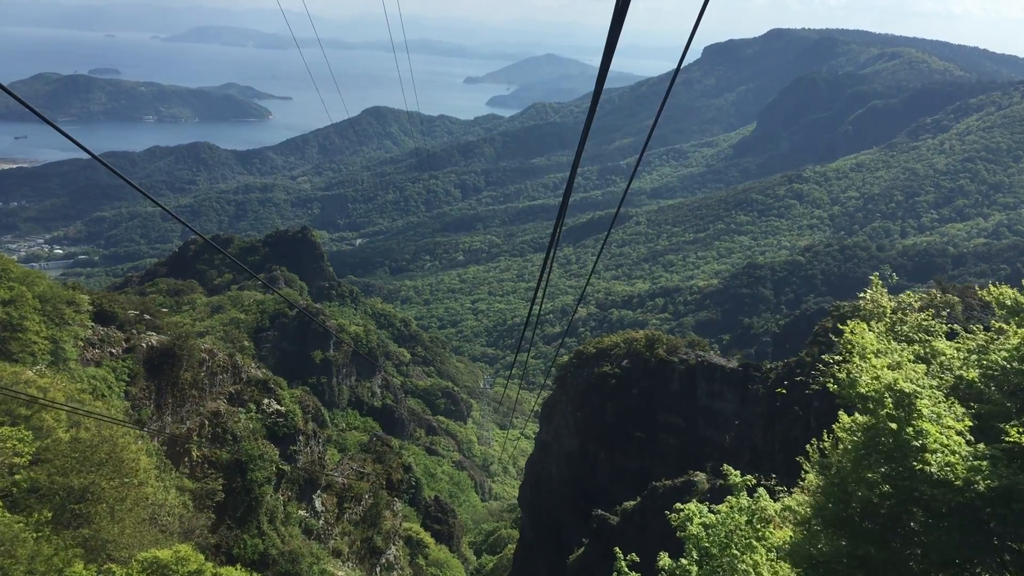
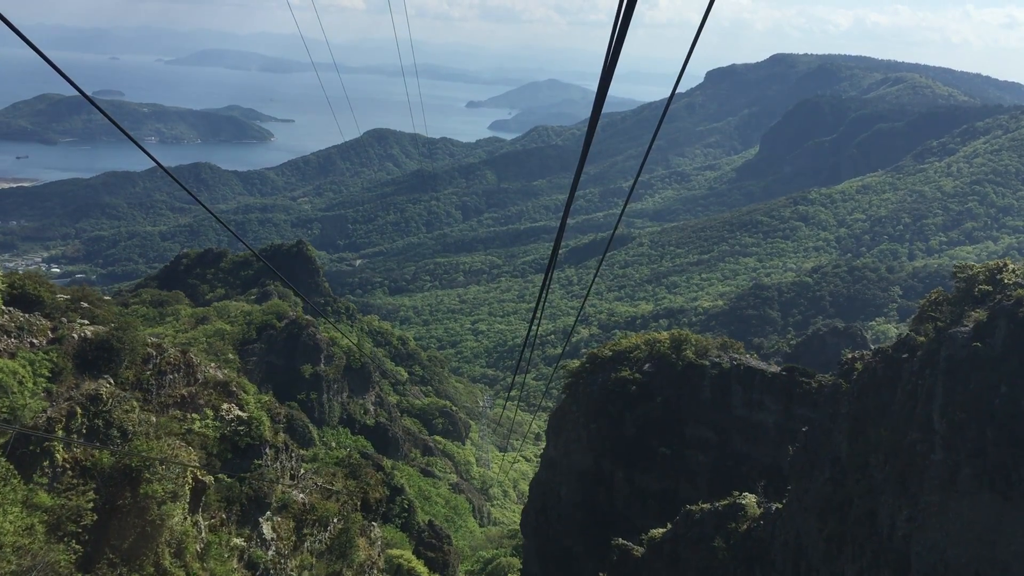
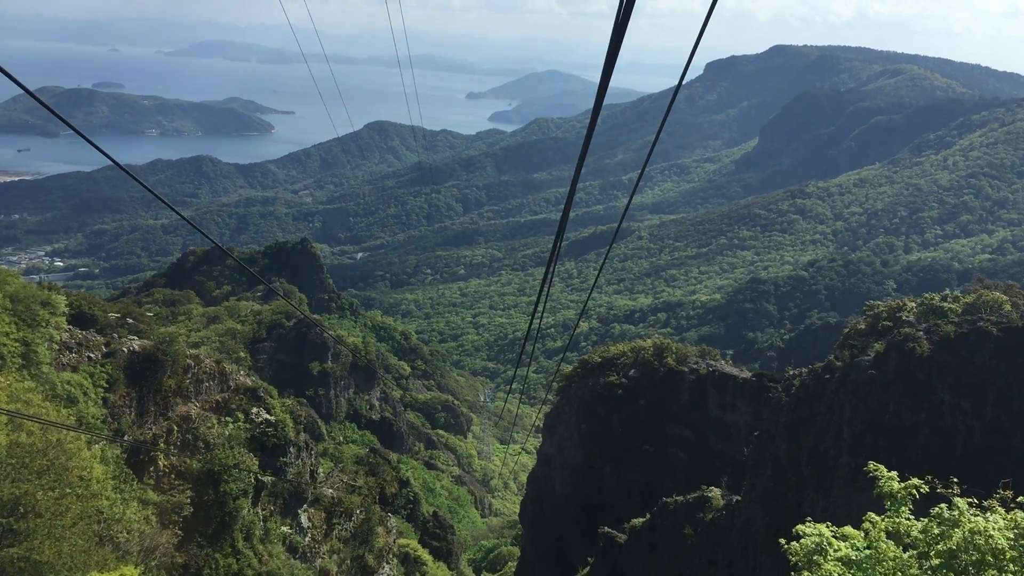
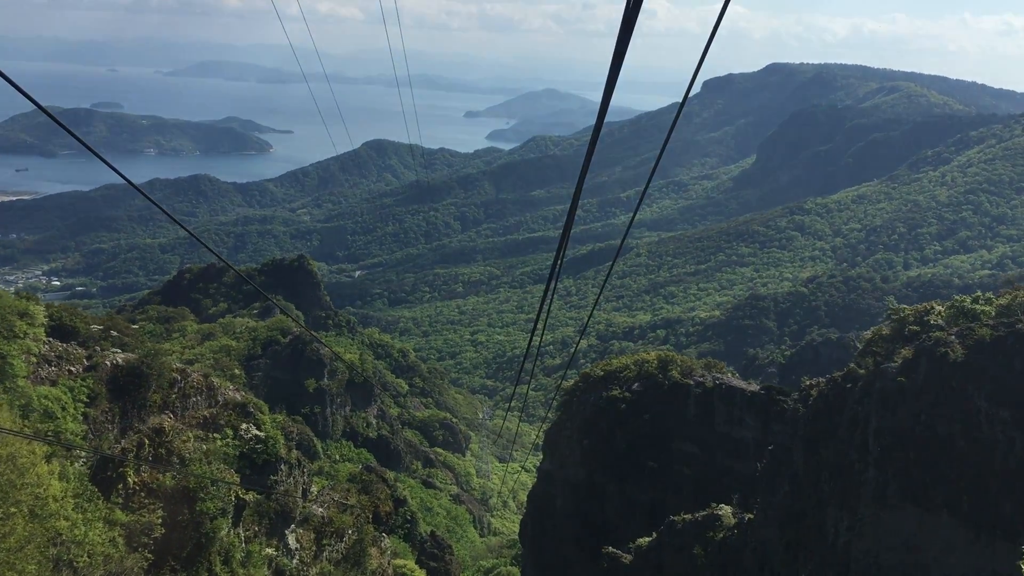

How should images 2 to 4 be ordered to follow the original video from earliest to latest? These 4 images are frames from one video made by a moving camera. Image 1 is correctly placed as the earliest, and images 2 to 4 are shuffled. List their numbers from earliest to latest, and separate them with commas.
3, 4, 2
